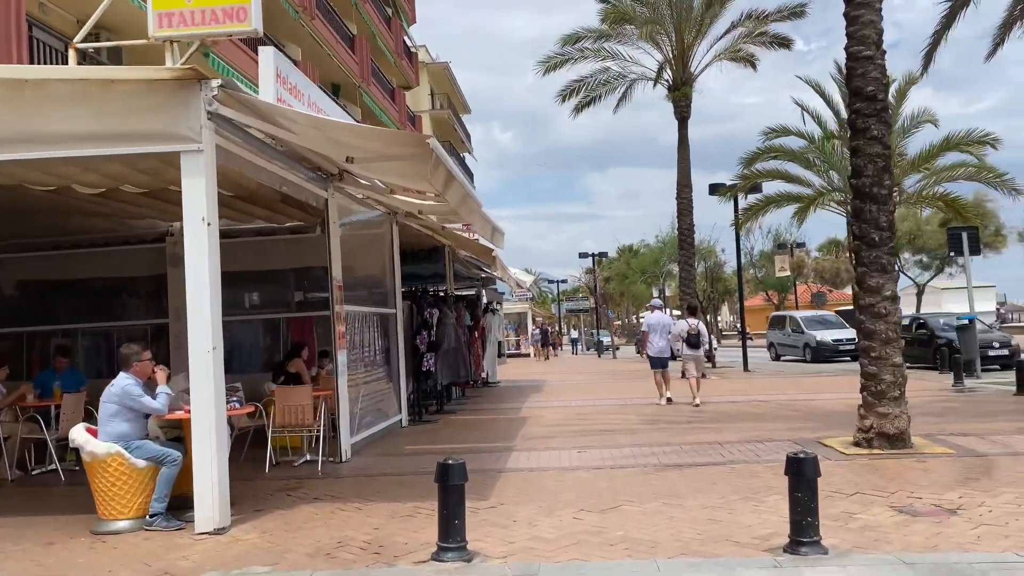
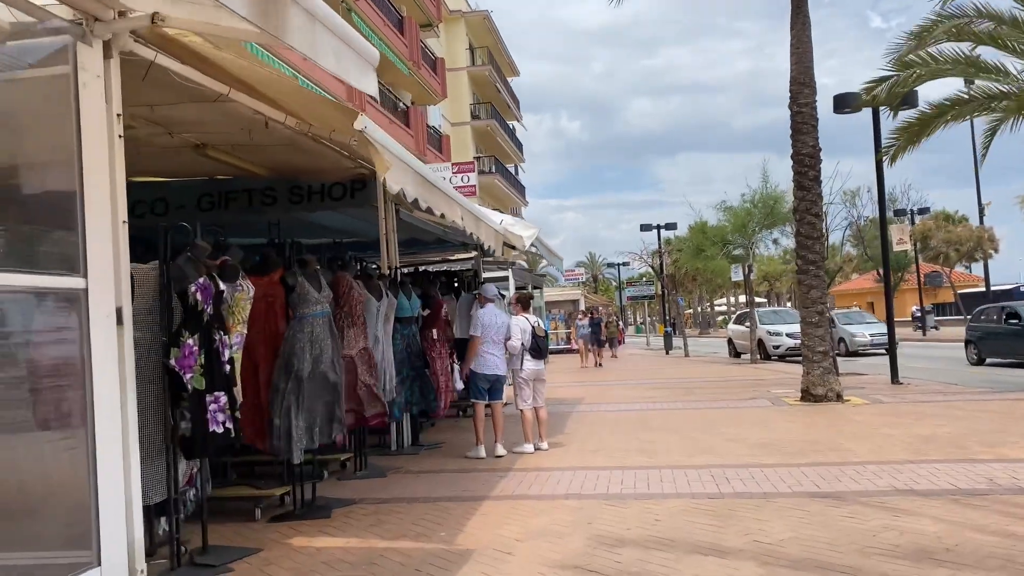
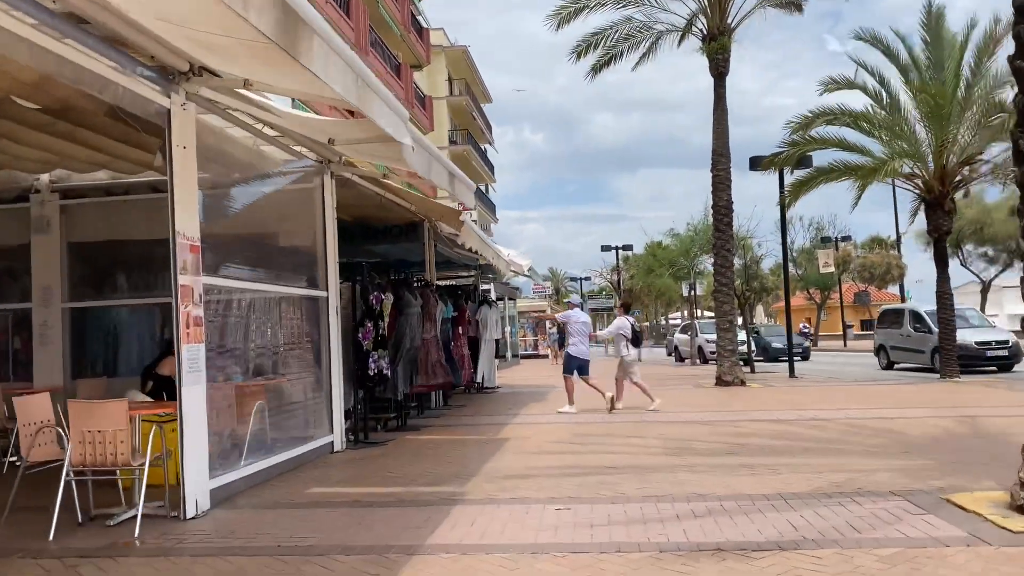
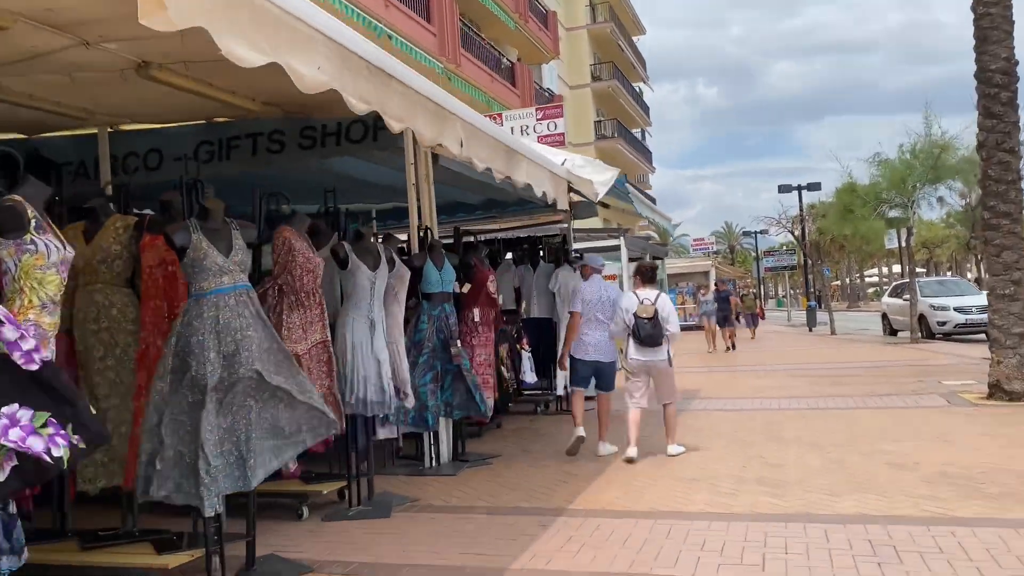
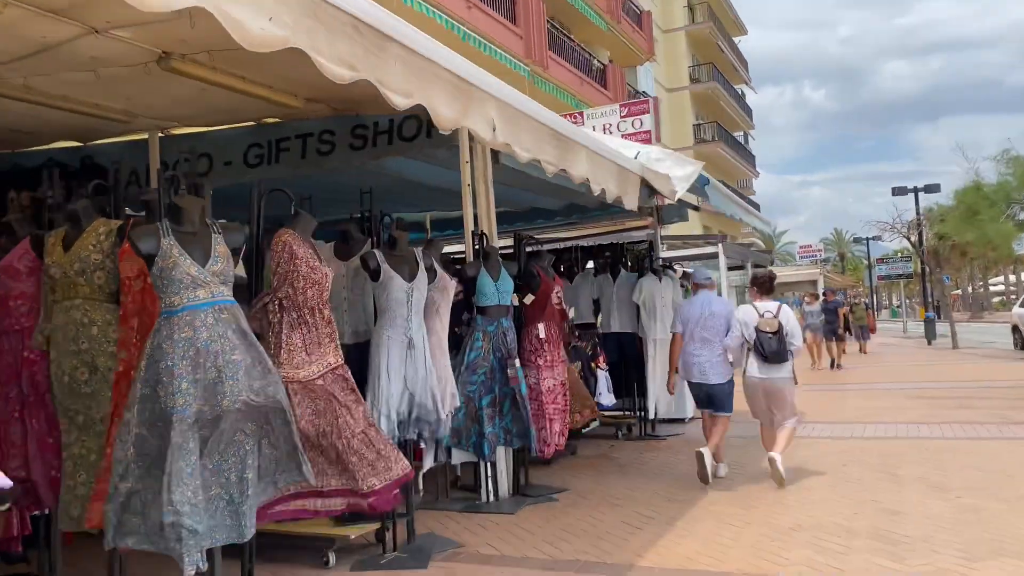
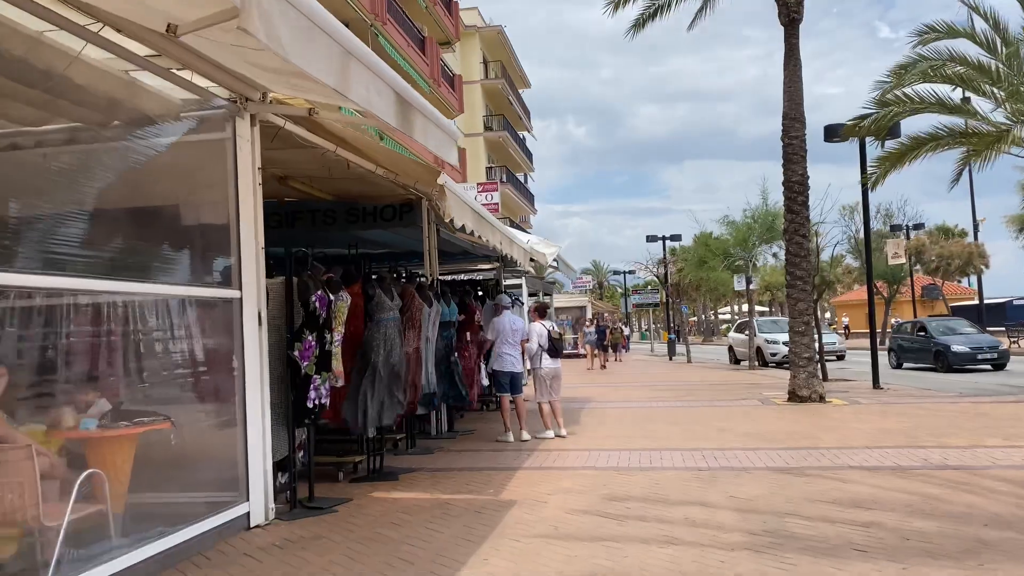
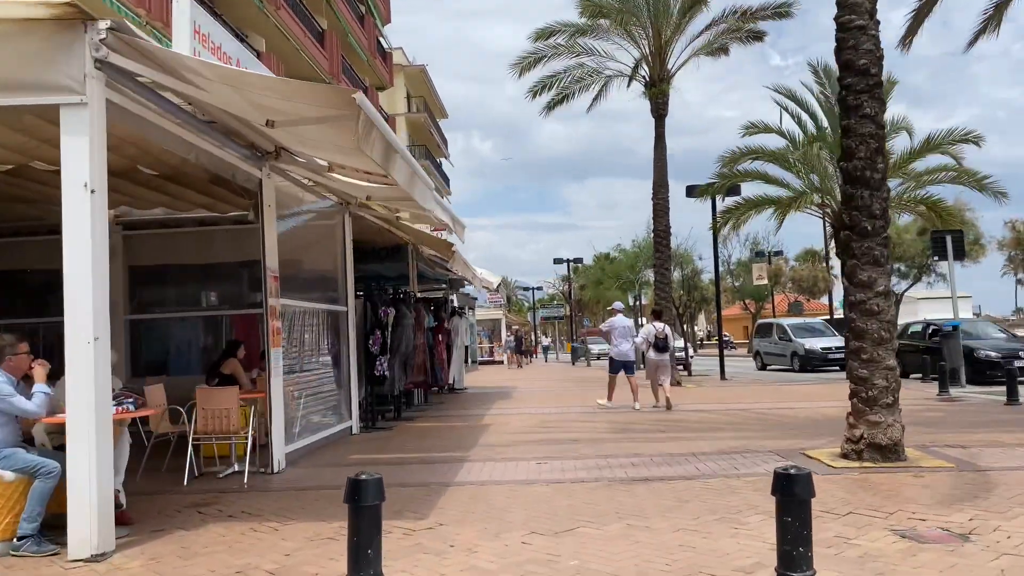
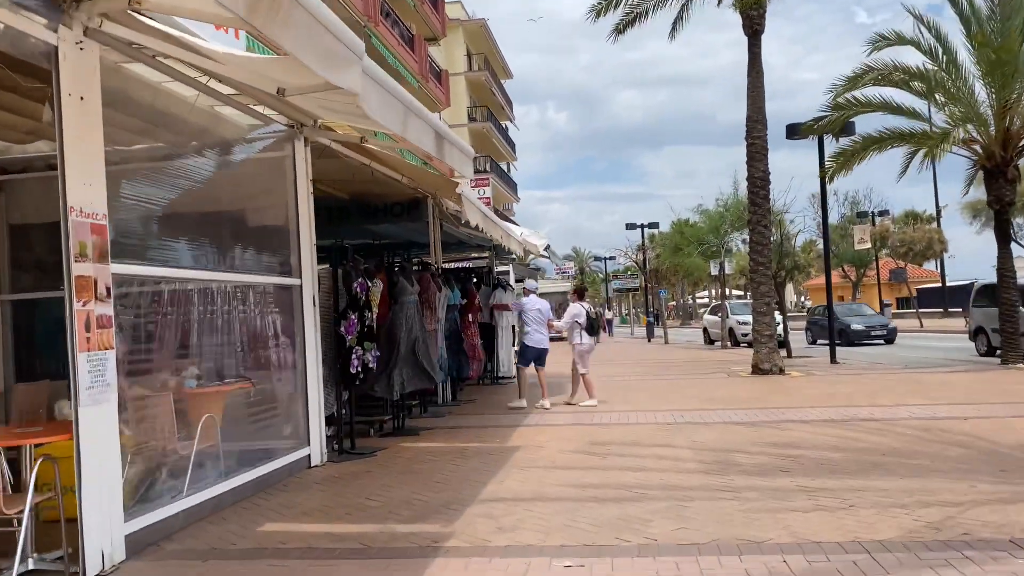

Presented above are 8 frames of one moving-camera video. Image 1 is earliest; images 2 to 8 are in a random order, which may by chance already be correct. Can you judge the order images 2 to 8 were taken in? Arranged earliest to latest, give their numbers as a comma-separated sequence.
7, 3, 8, 6, 2, 4, 5
